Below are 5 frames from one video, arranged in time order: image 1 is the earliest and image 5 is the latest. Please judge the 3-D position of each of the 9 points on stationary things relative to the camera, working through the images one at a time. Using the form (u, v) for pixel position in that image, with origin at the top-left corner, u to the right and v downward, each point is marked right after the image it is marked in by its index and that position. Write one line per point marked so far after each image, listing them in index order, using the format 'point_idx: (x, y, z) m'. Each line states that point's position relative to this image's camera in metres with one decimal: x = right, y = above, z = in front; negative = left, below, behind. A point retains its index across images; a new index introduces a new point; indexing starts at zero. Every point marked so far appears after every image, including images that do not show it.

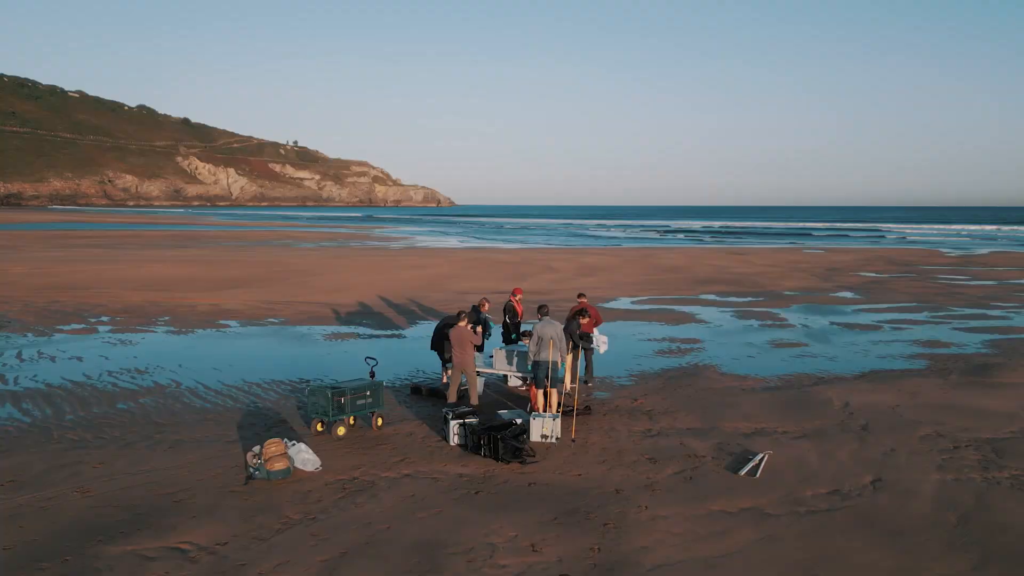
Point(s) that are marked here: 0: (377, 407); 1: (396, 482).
0: (-1.4, -1.2, +8.5) m
1: (-1.0, -1.6, +6.7) m
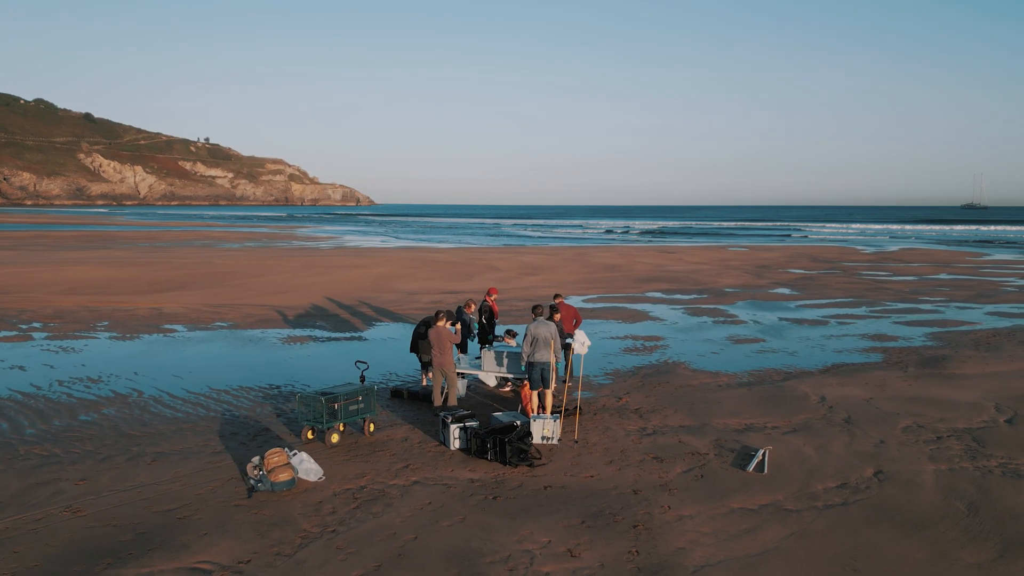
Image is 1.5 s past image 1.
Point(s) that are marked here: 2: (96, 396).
0: (-1.4, -1.2, +8.2) m
1: (-0.8, -1.6, +6.5) m
2: (-5.2, -1.4, +10.2) m
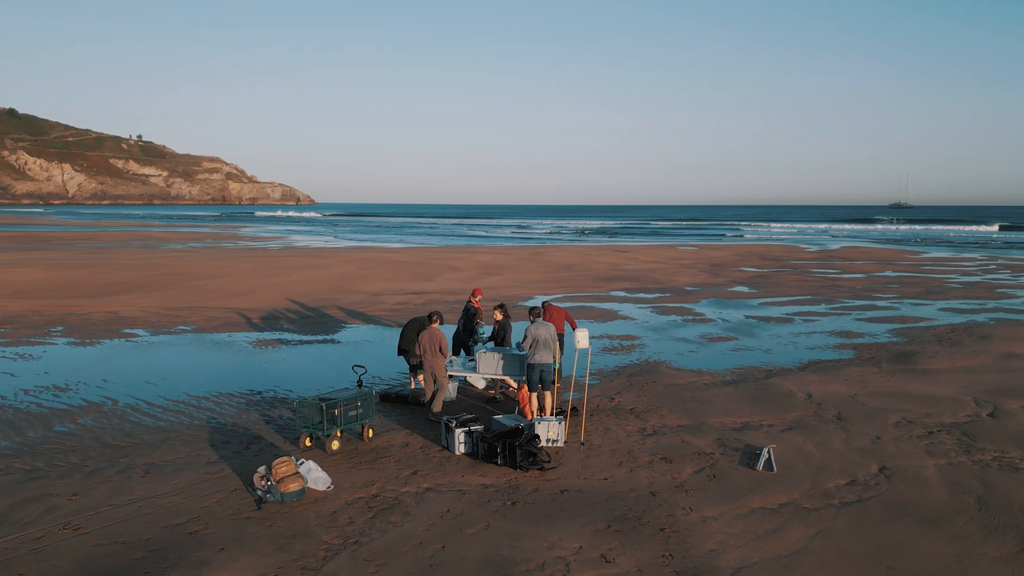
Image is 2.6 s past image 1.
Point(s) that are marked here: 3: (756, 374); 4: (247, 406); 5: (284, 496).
0: (-1.4, -1.3, +8.0) m
1: (-0.7, -1.6, +6.3) m
2: (-5.3, -1.4, +9.8) m
3: (+3.5, -1.2, +11.9) m
4: (-3.1, -1.4, +9.7) m
5: (-1.7, -1.6, +6.1) m
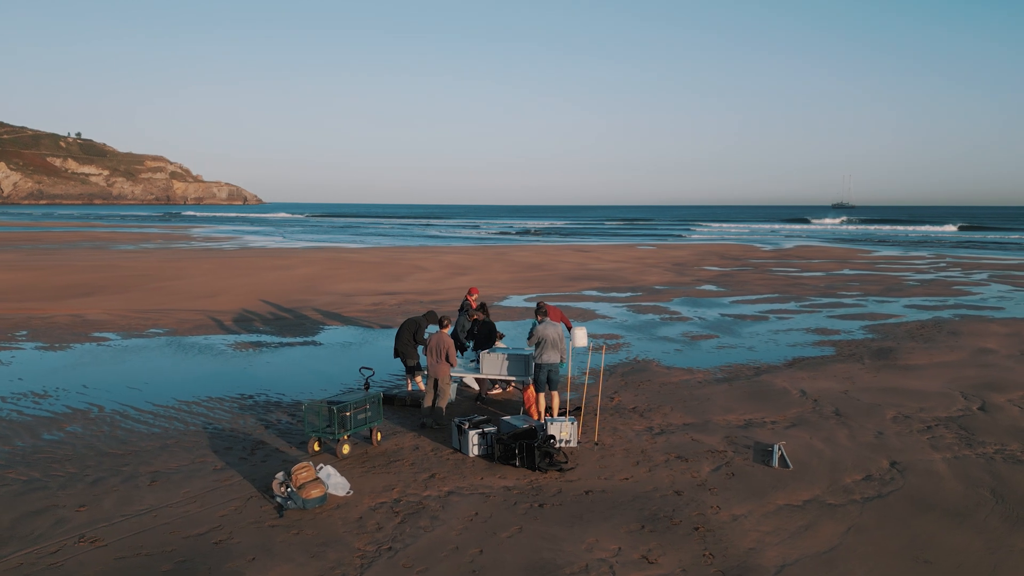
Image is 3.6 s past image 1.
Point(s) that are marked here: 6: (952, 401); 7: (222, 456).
0: (-1.3, -1.3, +7.8) m
1: (-0.5, -1.6, +6.2) m
2: (-5.3, -1.4, +9.4) m
3: (+3.4, -1.2, +12.0) m
4: (-3.1, -1.4, +9.4) m
5: (-1.5, -1.6, +6.0) m
6: (+5.4, -1.4, +10.0) m
7: (-2.7, -1.5, +7.5) m
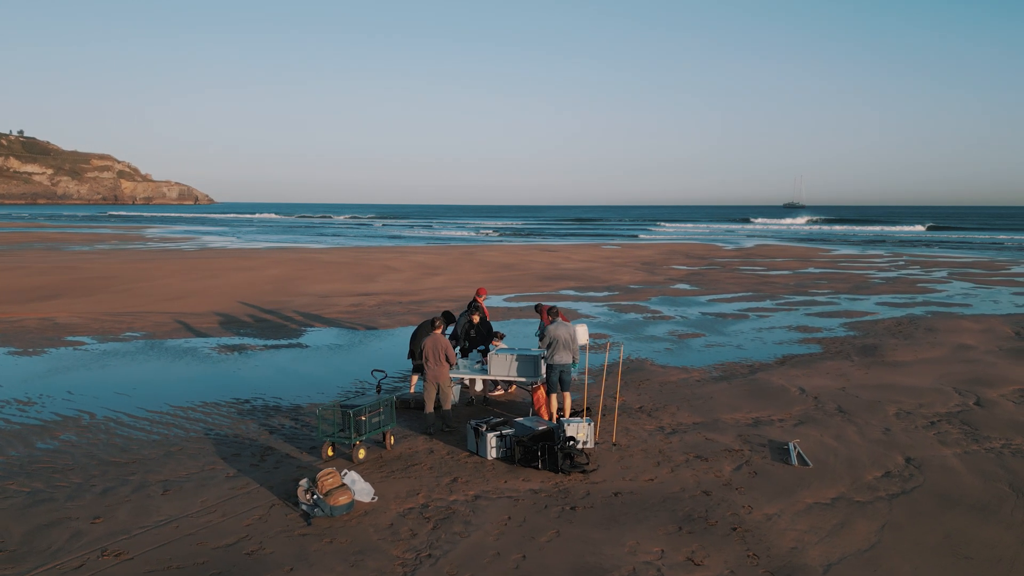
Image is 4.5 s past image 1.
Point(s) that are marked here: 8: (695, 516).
0: (-1.2, -1.3, +7.7) m
1: (-0.3, -1.6, +6.1) m
2: (-5.2, -1.5, +9.1) m
3: (+3.3, -1.2, +12.1) m
4: (-3.0, -1.4, +9.2) m
5: (-1.3, -1.6, +5.8) m
6: (+5.4, -1.4, +10.2) m
7: (-2.5, -1.6, +7.3) m
8: (+1.3, -1.6, +5.9) m
